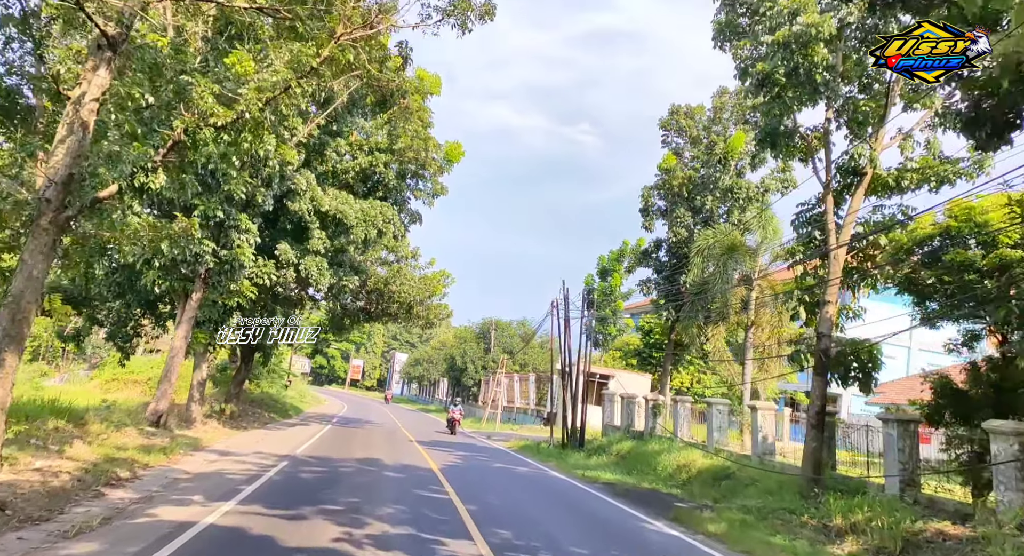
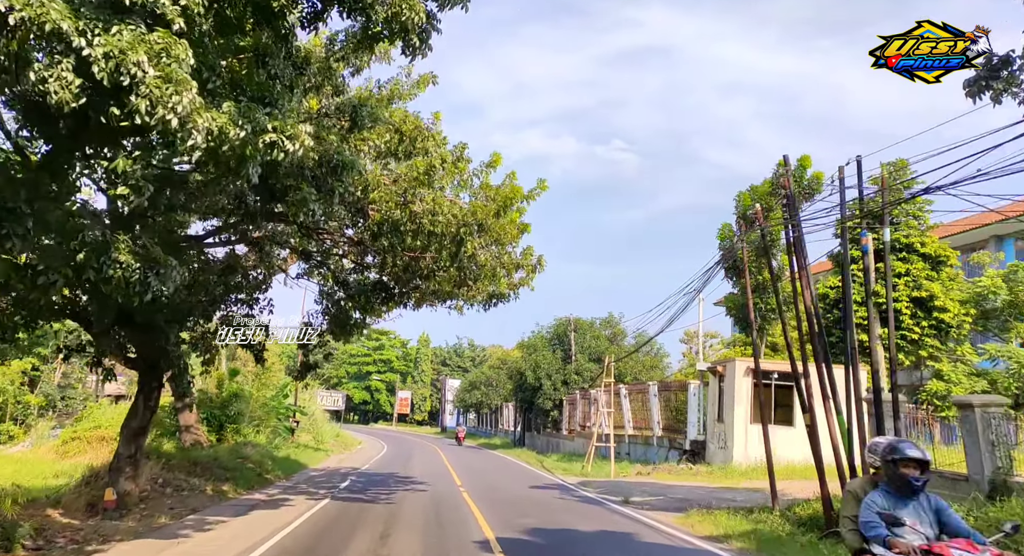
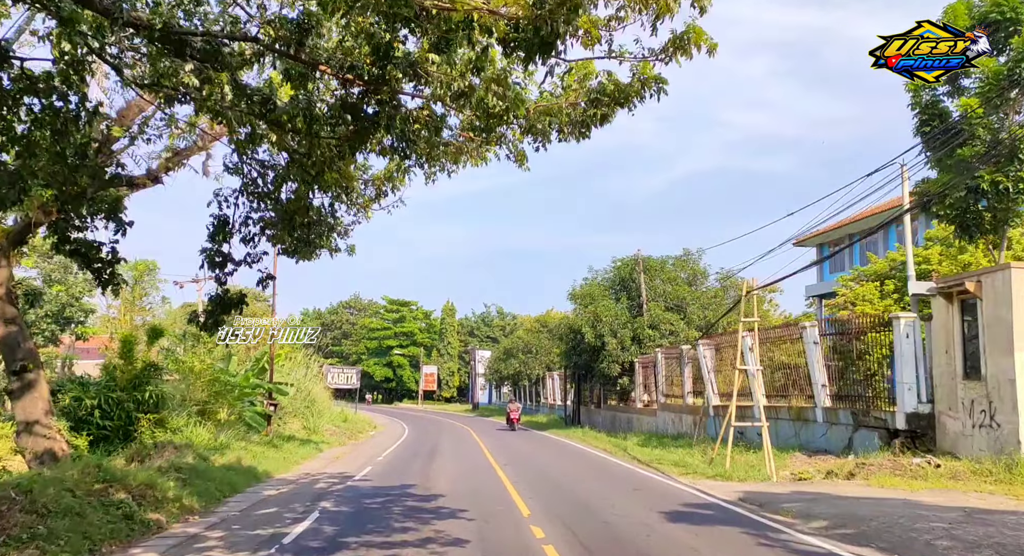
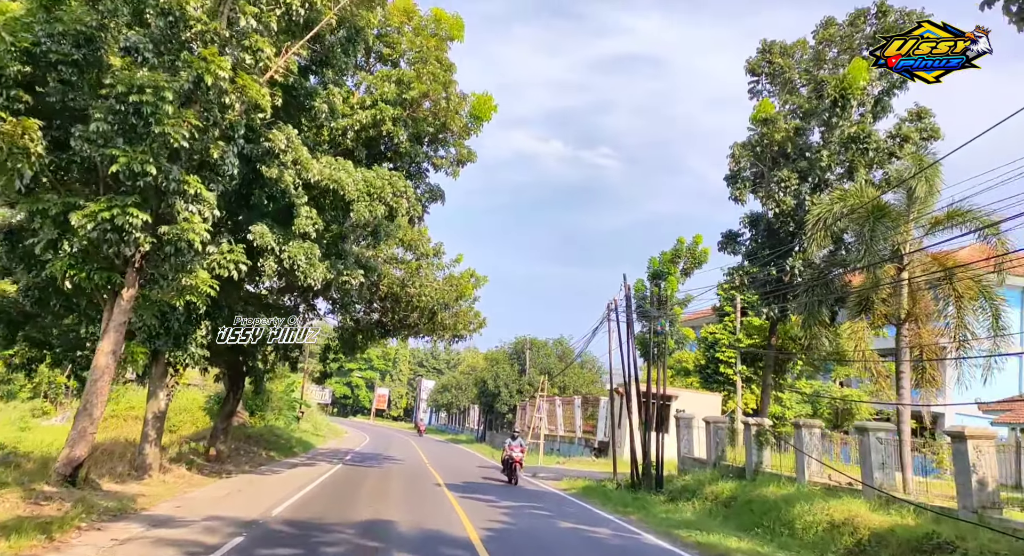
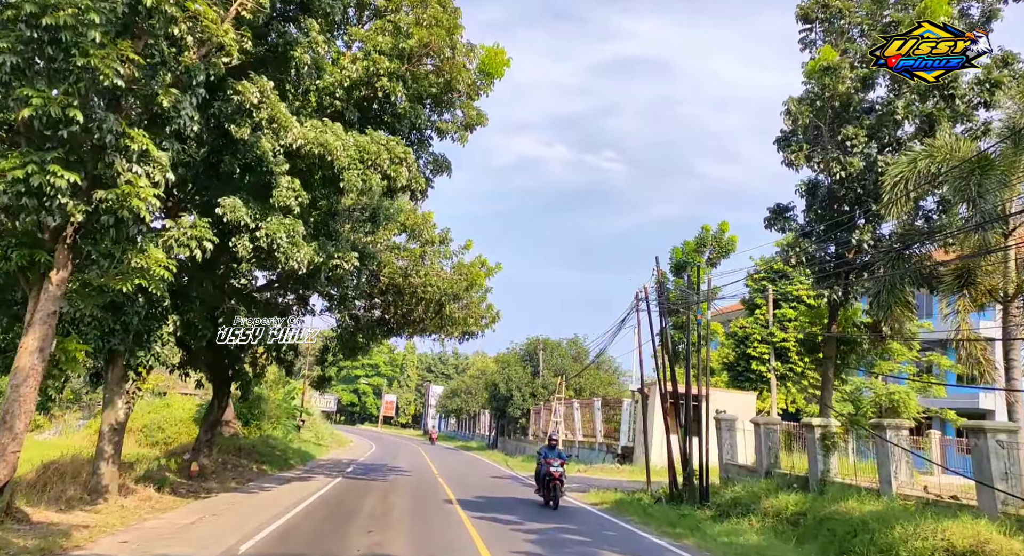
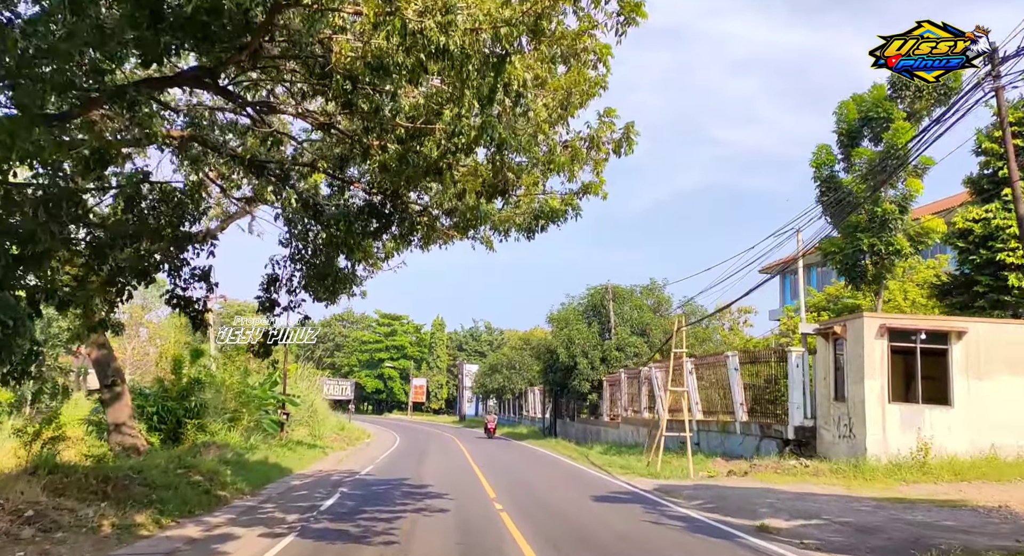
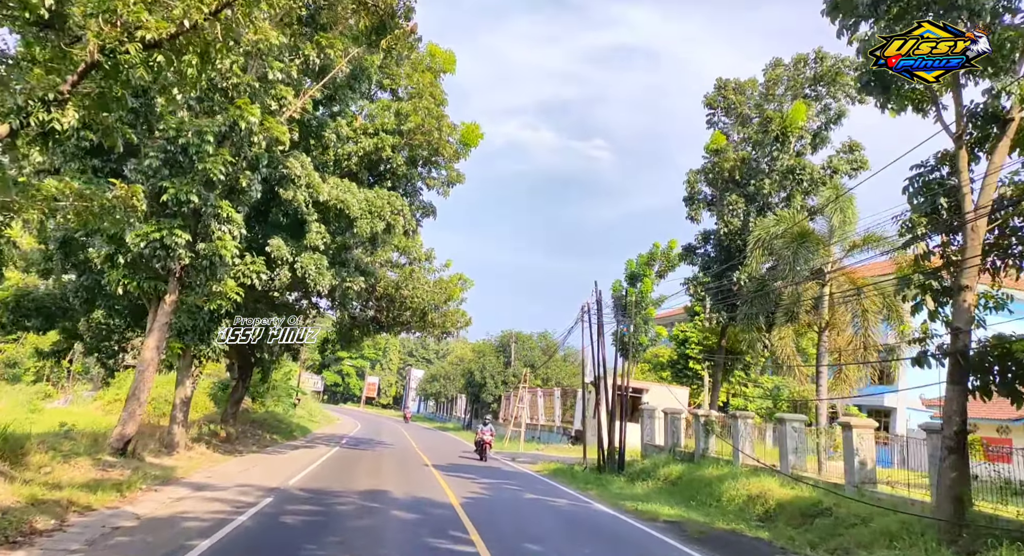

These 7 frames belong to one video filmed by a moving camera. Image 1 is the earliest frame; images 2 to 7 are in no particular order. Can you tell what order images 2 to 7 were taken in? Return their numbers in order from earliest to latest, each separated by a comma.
7, 4, 5, 2, 6, 3
